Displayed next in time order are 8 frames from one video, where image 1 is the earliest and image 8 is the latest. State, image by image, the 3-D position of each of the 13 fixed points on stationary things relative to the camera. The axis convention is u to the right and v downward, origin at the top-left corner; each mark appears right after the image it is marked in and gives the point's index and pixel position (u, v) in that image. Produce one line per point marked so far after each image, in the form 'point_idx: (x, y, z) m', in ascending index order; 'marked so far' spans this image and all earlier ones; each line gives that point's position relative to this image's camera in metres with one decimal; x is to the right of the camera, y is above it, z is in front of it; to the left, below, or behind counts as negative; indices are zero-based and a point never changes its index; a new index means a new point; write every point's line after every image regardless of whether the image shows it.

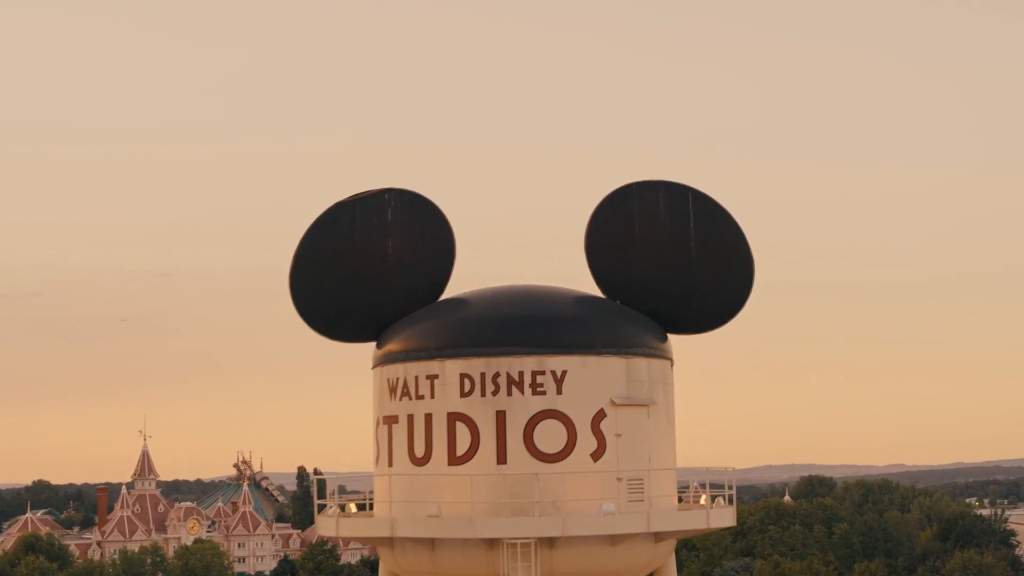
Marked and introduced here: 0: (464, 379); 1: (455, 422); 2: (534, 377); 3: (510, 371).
0: (-0.3, -0.5, +9.8) m
1: (-0.3, -0.8, +9.8) m
2: (+0.1, -0.5, +9.7) m
3: (0.0, -0.5, +9.7) m
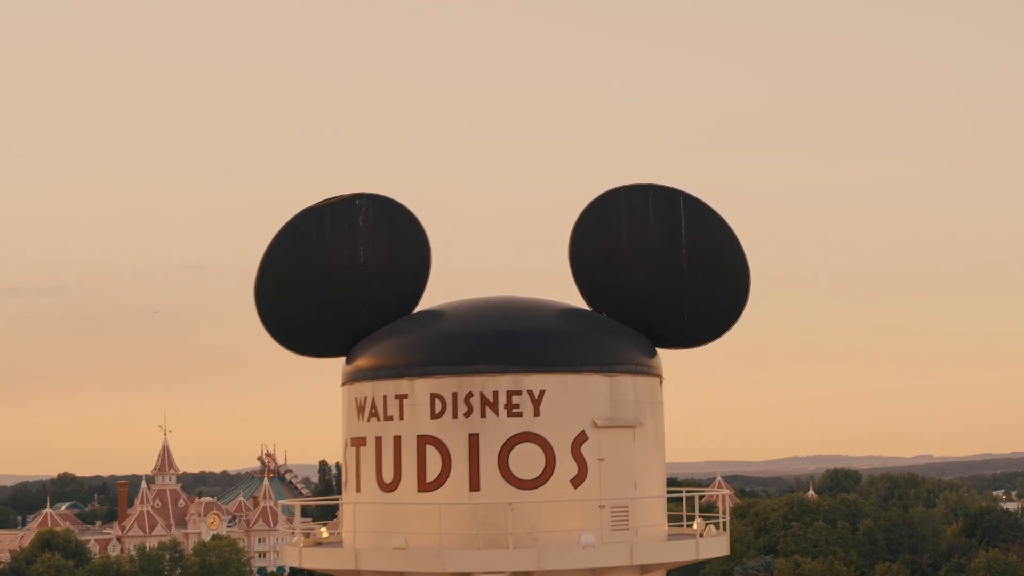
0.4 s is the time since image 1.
0: (-0.4, -0.6, +9.1) m
1: (-0.5, -0.8, +9.1) m
2: (0.0, -0.6, +9.0) m
3: (-0.2, -0.6, +9.1) m
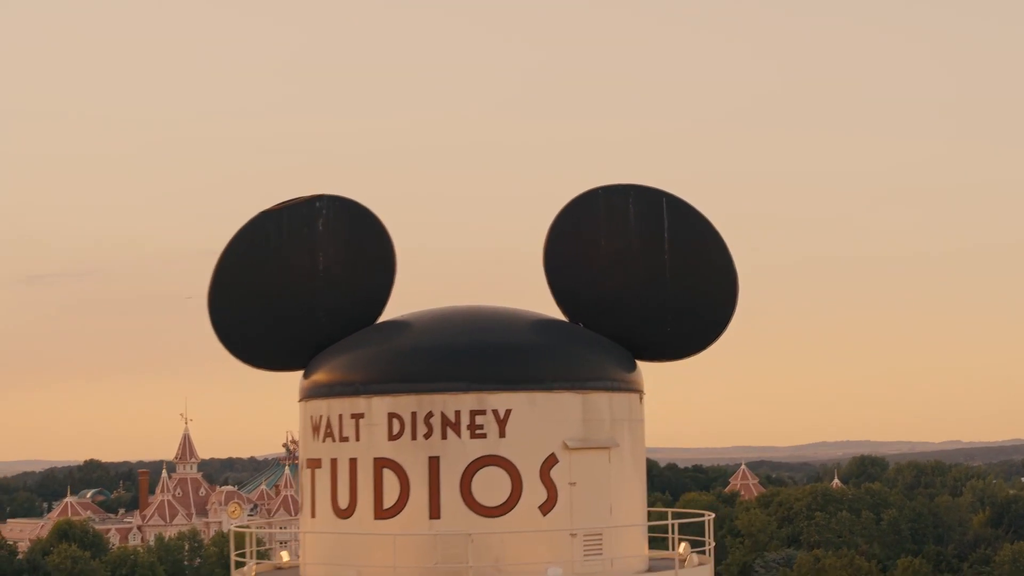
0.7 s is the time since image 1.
0: (-0.6, -0.7, +8.5) m
1: (-0.6, -0.9, +8.5) m
2: (-0.2, -0.6, +8.4) m
3: (-0.3, -0.6, +8.4) m
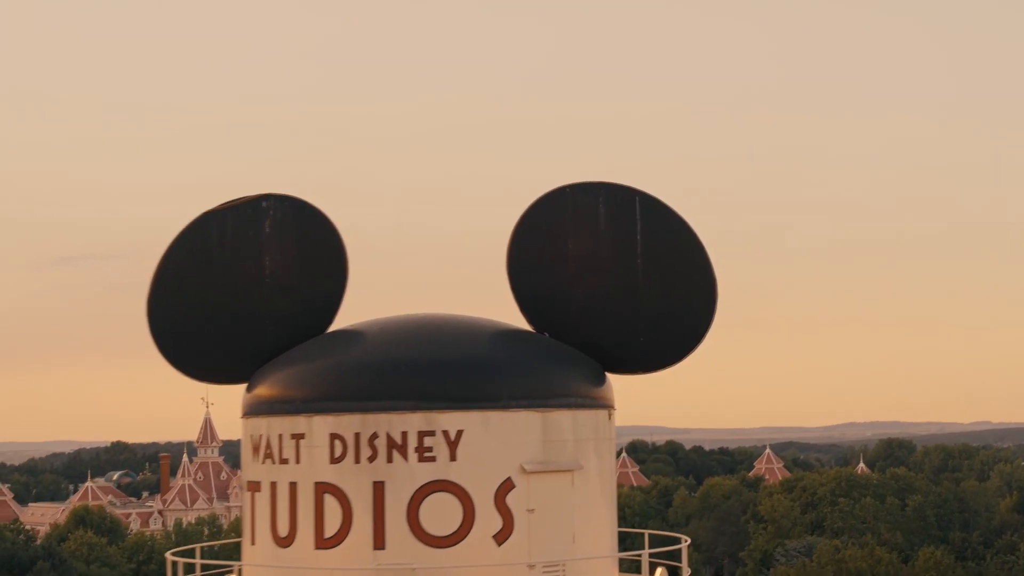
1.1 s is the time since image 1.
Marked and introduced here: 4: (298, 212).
0: (-0.8, -0.7, +7.8) m
1: (-0.9, -0.9, +7.8) m
2: (-0.4, -0.7, +7.7) m
3: (-0.6, -0.6, +7.7) m
4: (-1.1, +0.4, +8.9) m
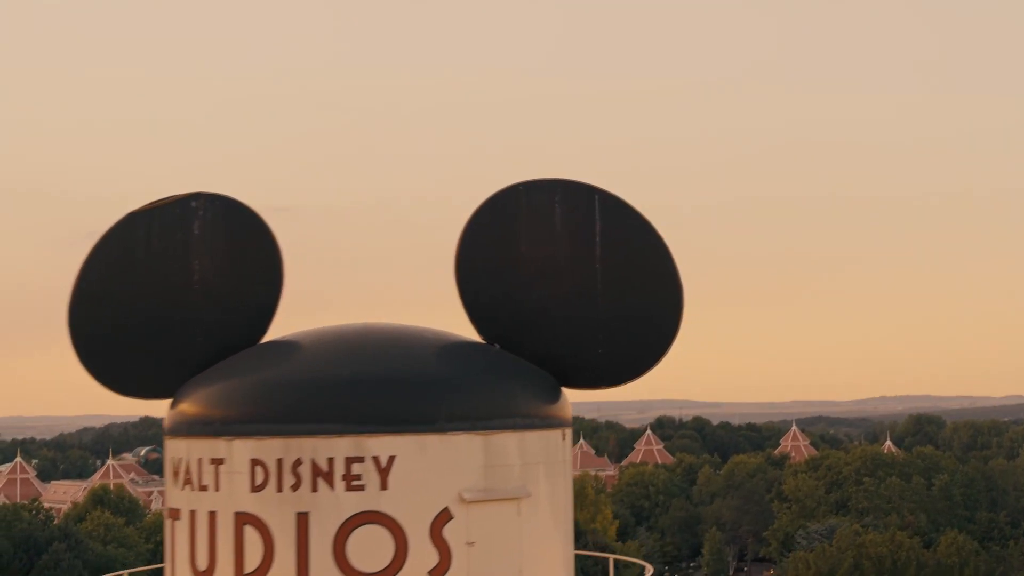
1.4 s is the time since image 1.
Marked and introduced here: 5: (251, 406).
0: (-1.1, -0.7, +7.1) m
1: (-1.1, -1.0, +7.1) m
2: (-0.7, -0.7, +7.0) m
3: (-0.8, -0.7, +7.0) m
4: (-1.3, +0.4, +8.2) m
5: (-1.1, -0.5, +7.2) m
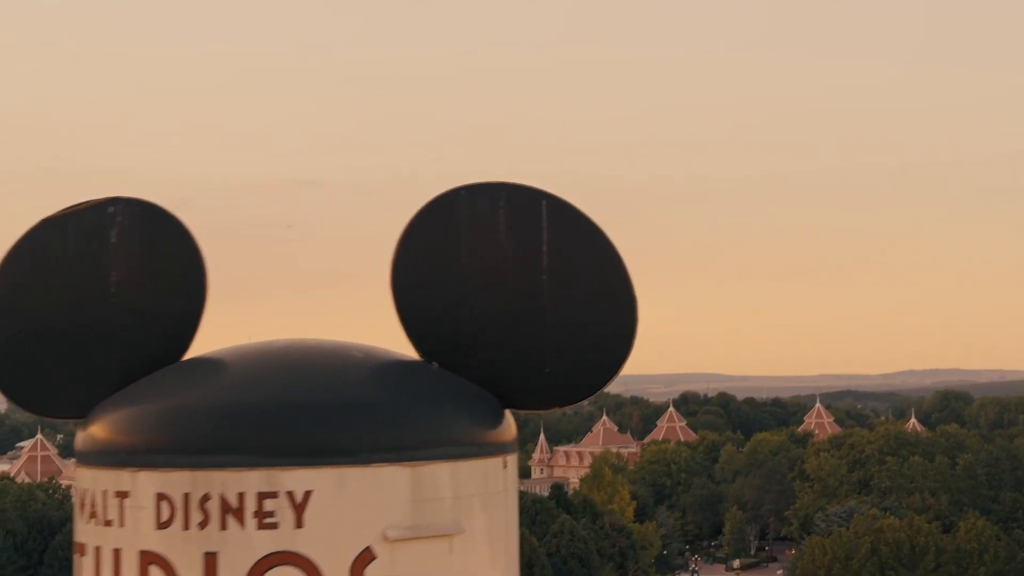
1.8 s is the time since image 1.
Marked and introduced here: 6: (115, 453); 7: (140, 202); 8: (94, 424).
0: (-1.3, -0.8, +6.5) m
1: (-1.4, -1.1, +6.5) m
2: (-0.9, -0.8, +6.4) m
3: (-1.1, -0.8, +6.4) m
4: (-1.6, +0.3, +7.6) m
5: (-1.4, -0.6, +6.6) m
6: (-1.6, -0.6, +6.7) m
7: (-1.6, +0.4, +7.6) m
8: (-1.7, -0.6, +7.2) m
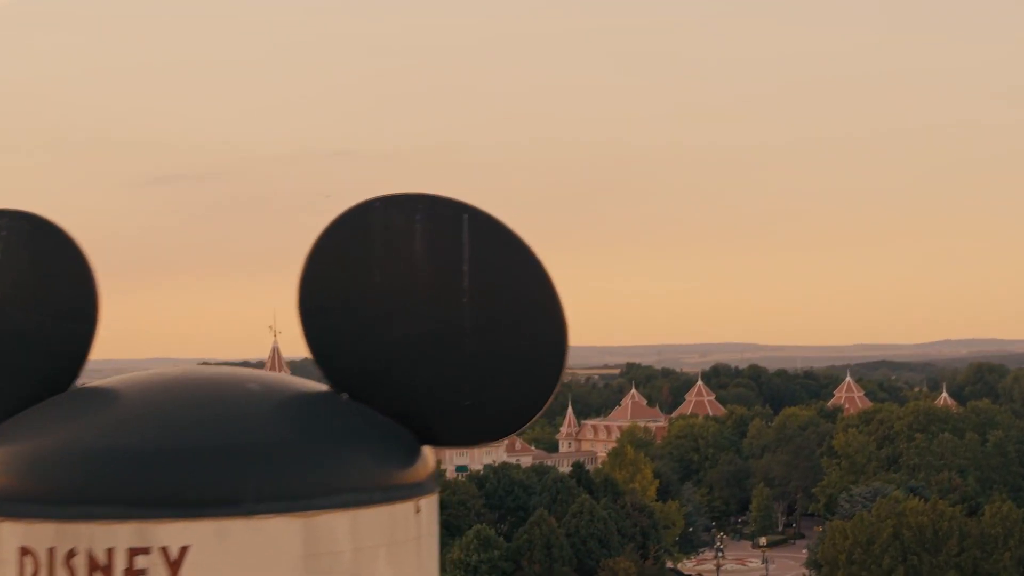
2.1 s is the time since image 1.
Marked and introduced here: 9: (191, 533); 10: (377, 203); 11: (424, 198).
0: (-1.7, -0.9, +5.8) m
1: (-1.7, -1.2, +5.9) m
2: (-1.3, -0.9, +5.7) m
3: (-1.4, -0.9, +5.7) m
4: (-1.9, +0.2, +6.9) m
5: (-1.7, -0.7, +5.9) m
6: (-1.9, -0.7, +6.1) m
7: (-1.9, +0.3, +6.9) m
8: (-2.1, -0.7, +6.5) m
9: (-1.1, -0.8, +5.7) m
10: (-0.5, +0.3, +6.7) m
11: (-0.3, +0.4, +6.7) m
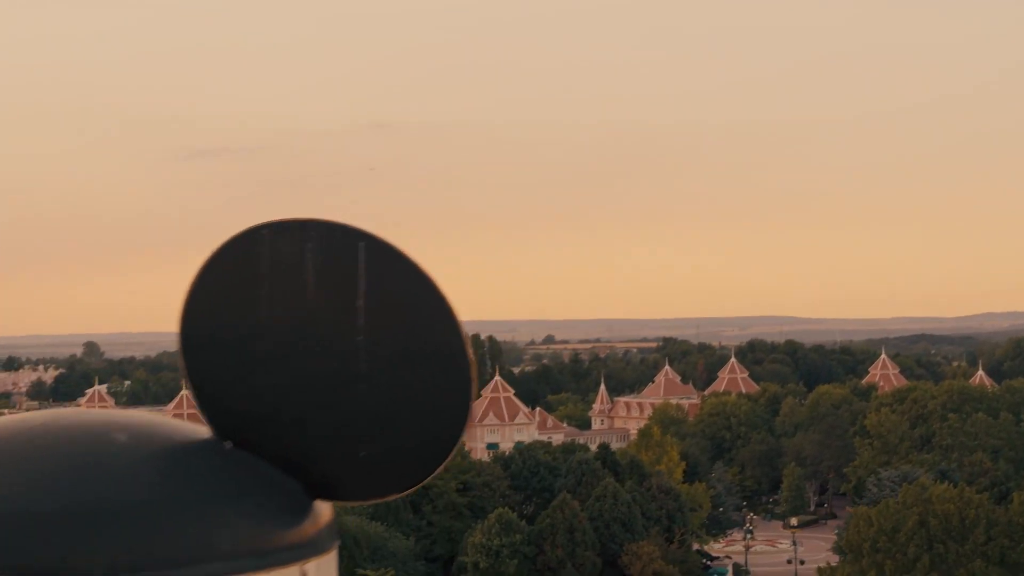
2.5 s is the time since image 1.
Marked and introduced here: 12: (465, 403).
0: (-2.0, -1.1, +5.2) m
1: (-2.1, -1.3, +5.3) m
2: (-1.6, -1.0, +5.1) m
3: (-1.8, -1.0, +5.1) m
4: (-2.2, +0.1, +6.3) m
5: (-2.1, -0.8, +5.3) m
6: (-2.2, -0.9, +5.5) m
7: (-2.3, +0.2, +6.3) m
8: (-2.4, -0.8, +5.9) m
9: (-1.4, -1.0, +5.1) m
10: (-0.9, +0.2, +6.0) m
11: (-0.7, +0.2, +6.0) m
12: (-0.2, -0.4, +6.0) m
